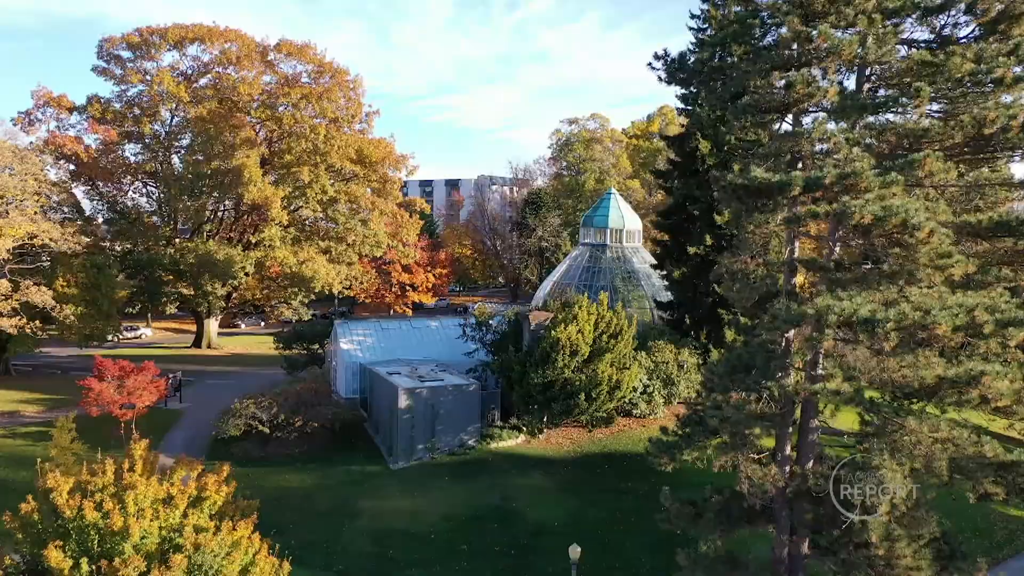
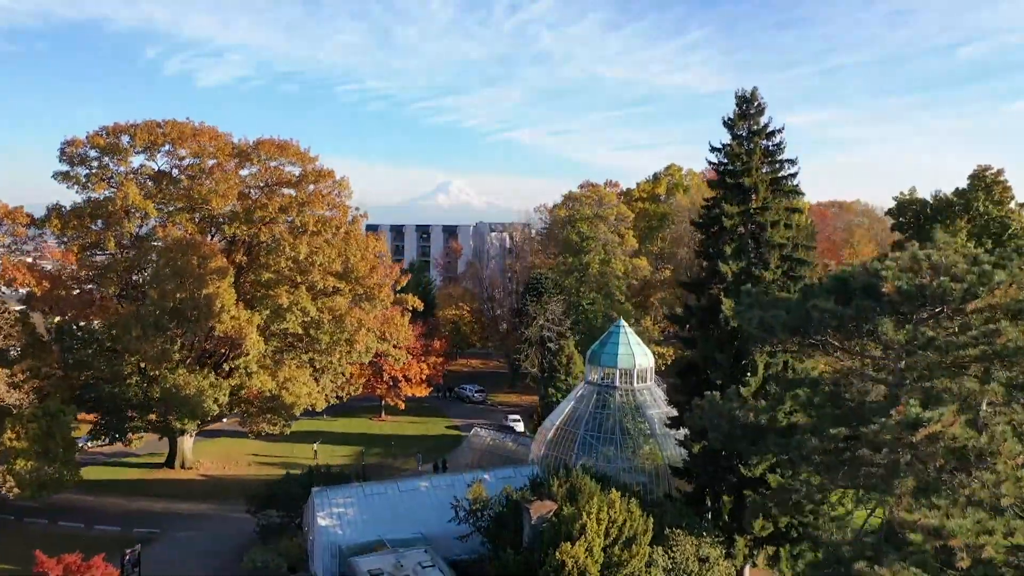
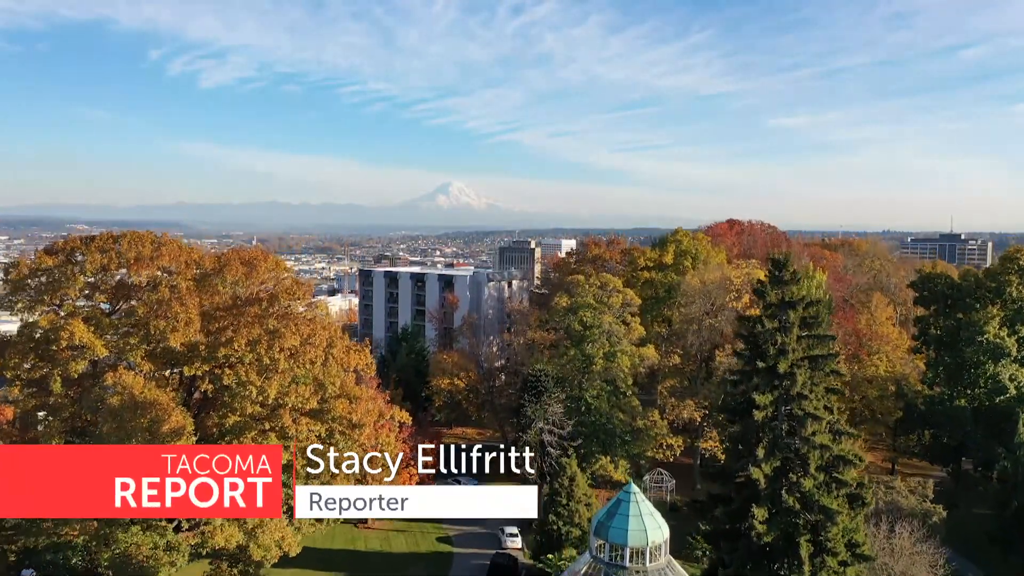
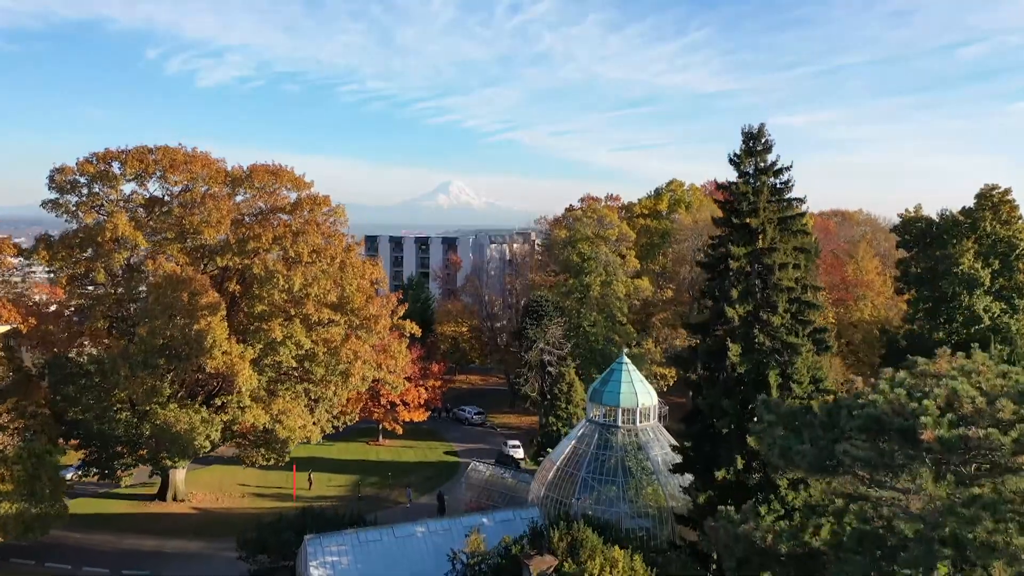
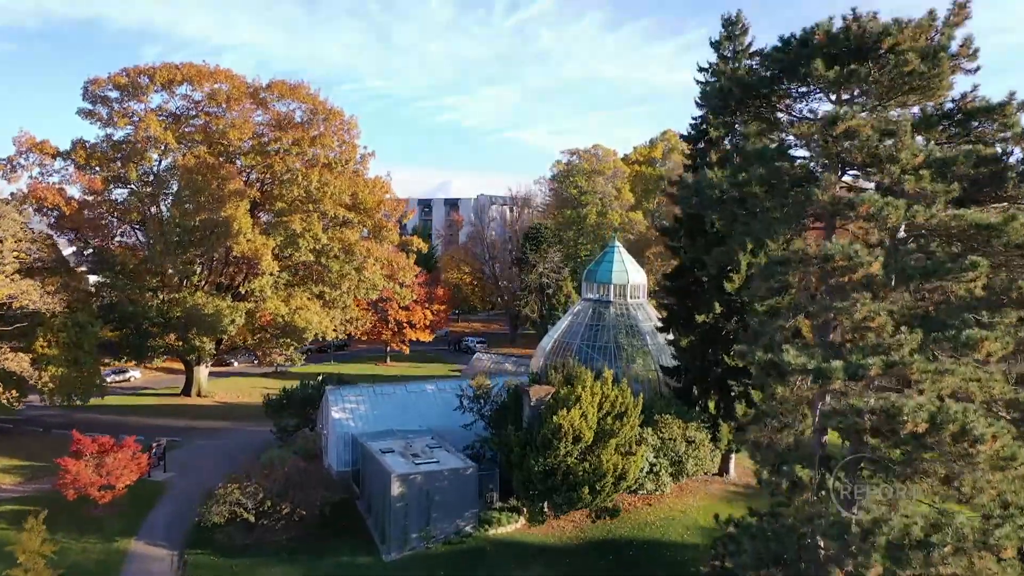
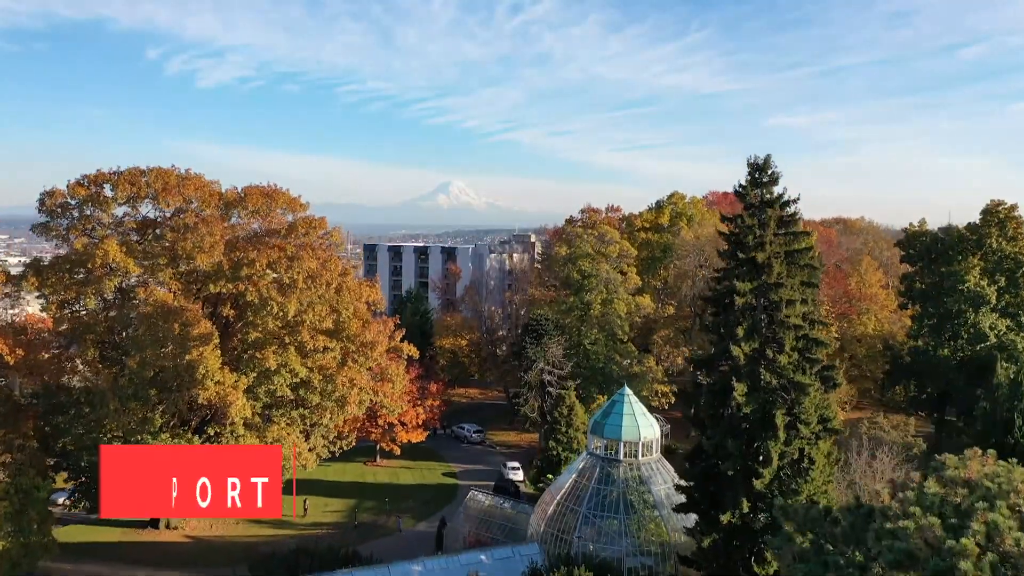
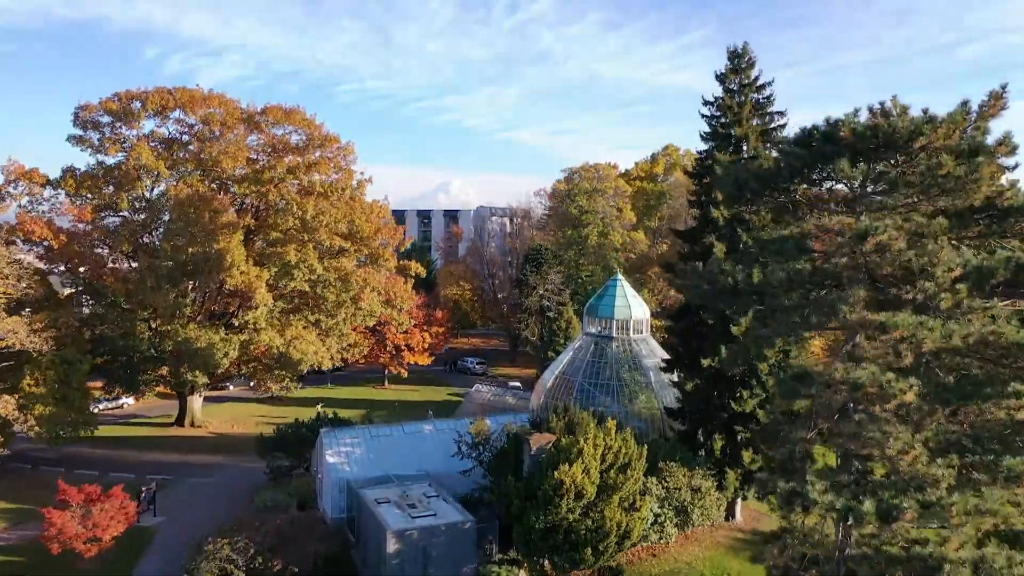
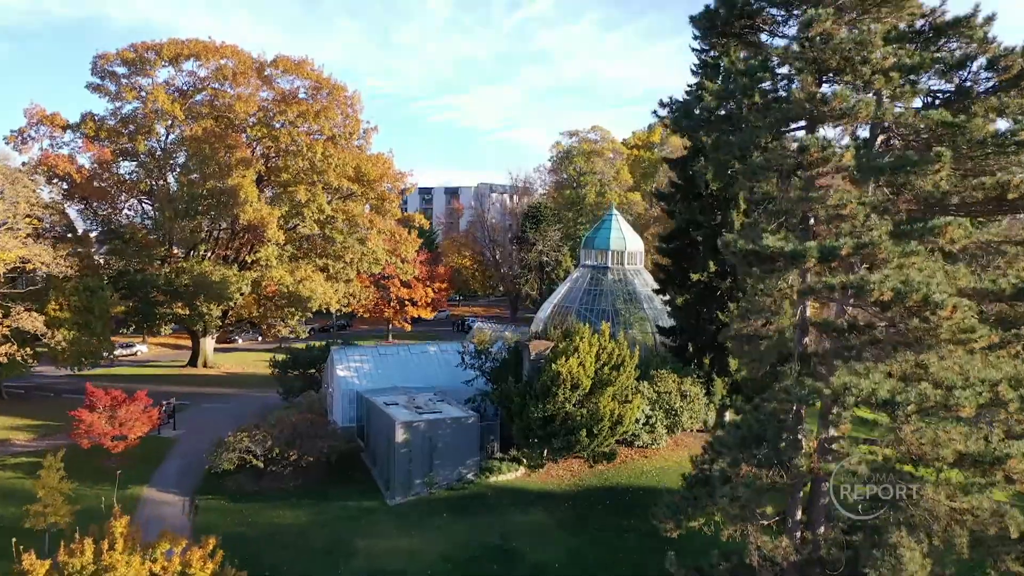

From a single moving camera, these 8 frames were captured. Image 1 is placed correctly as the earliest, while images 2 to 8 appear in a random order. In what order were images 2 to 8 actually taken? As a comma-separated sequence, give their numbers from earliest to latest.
8, 5, 7, 2, 4, 6, 3
